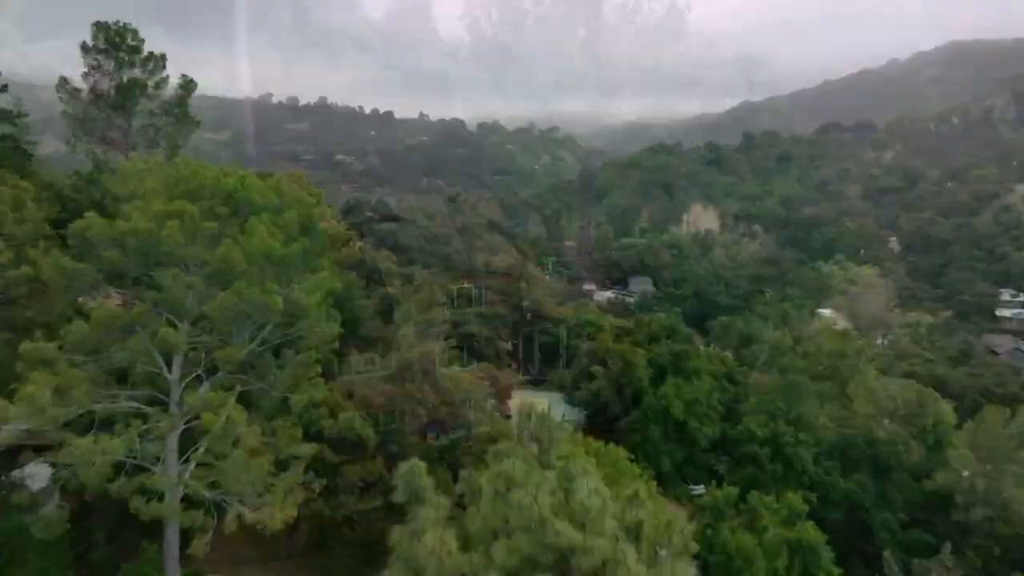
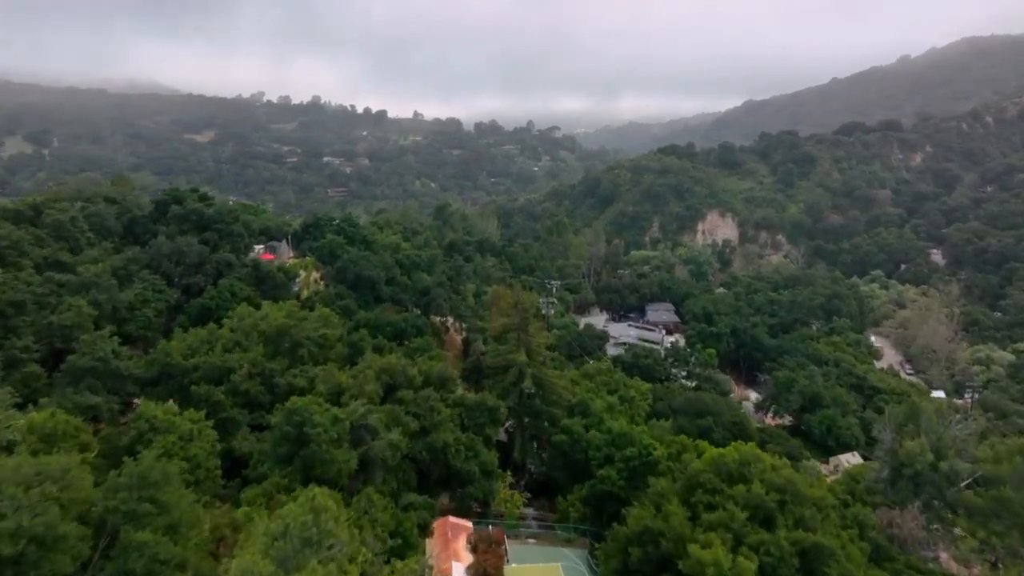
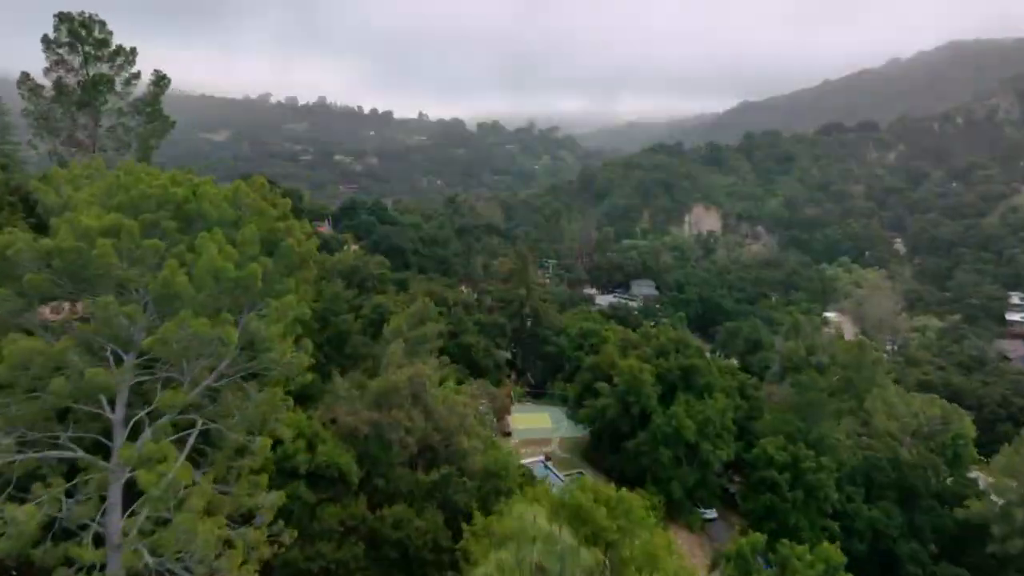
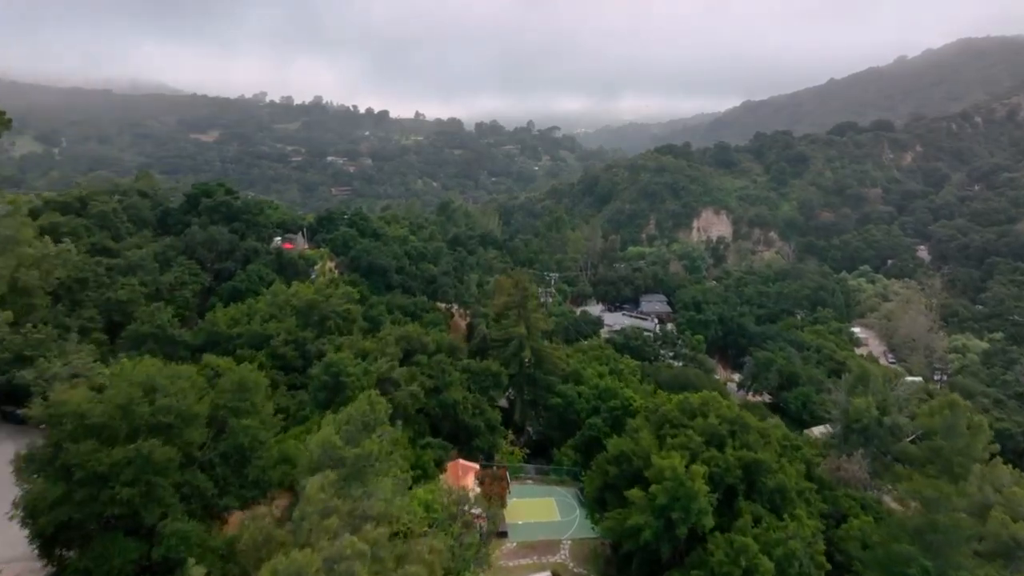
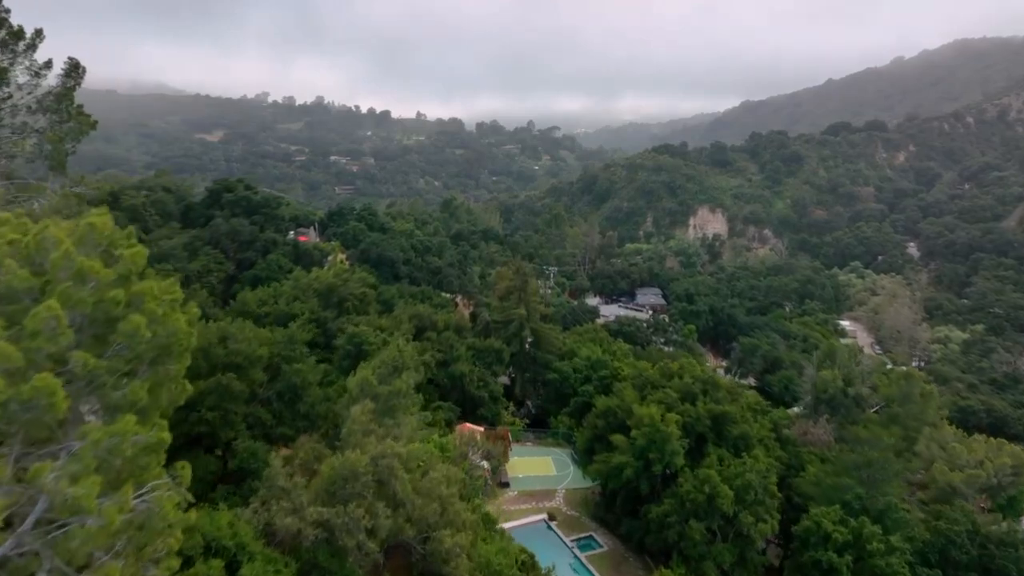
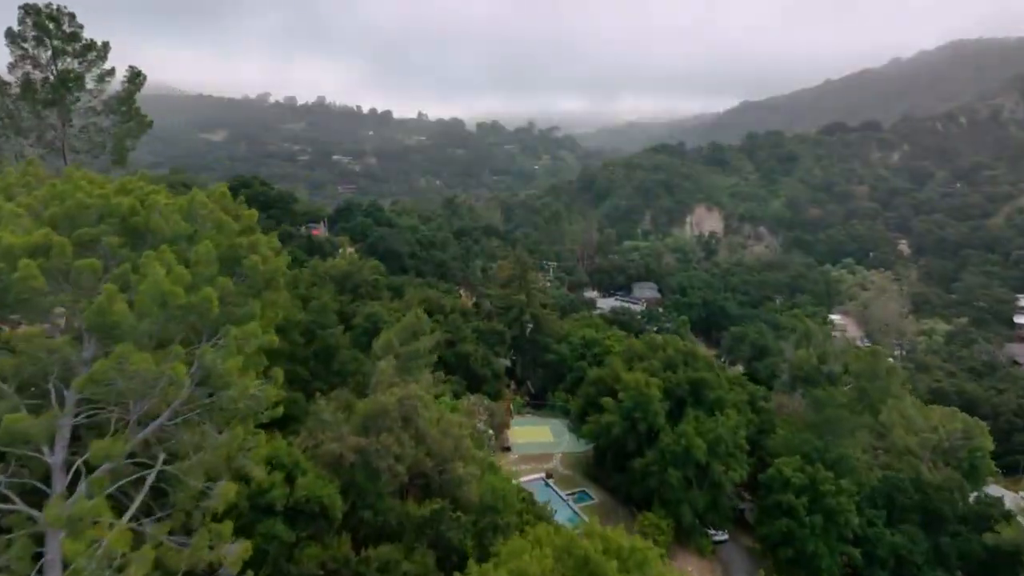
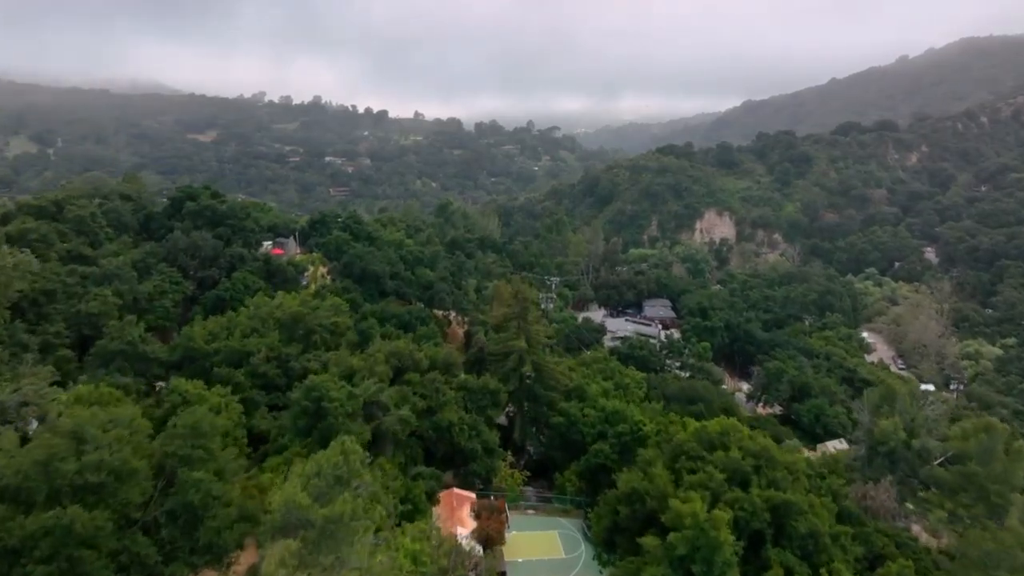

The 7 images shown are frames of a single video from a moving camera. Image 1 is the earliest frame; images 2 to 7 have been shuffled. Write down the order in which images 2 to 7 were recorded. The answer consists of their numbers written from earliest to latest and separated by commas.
3, 6, 5, 4, 7, 2
